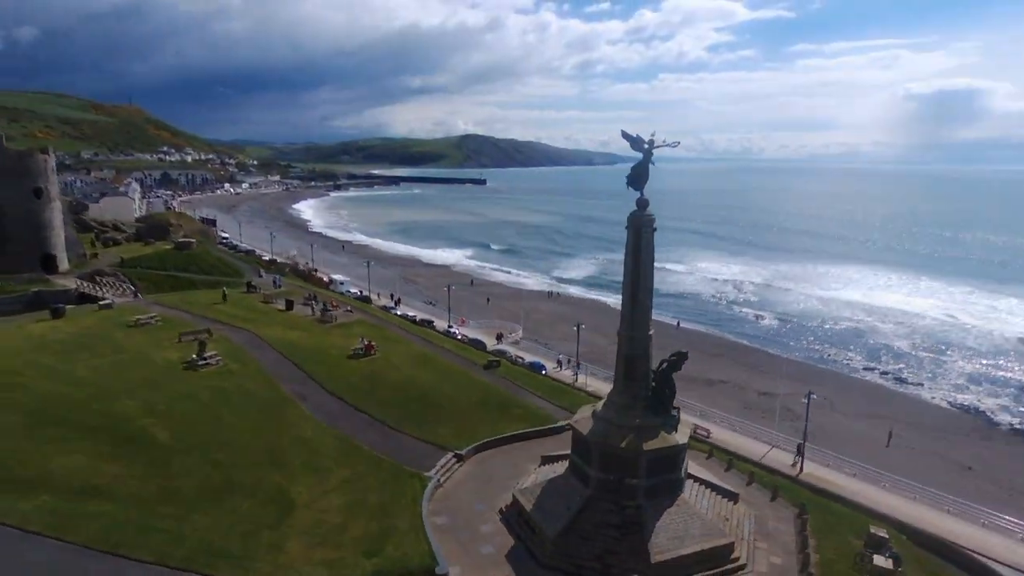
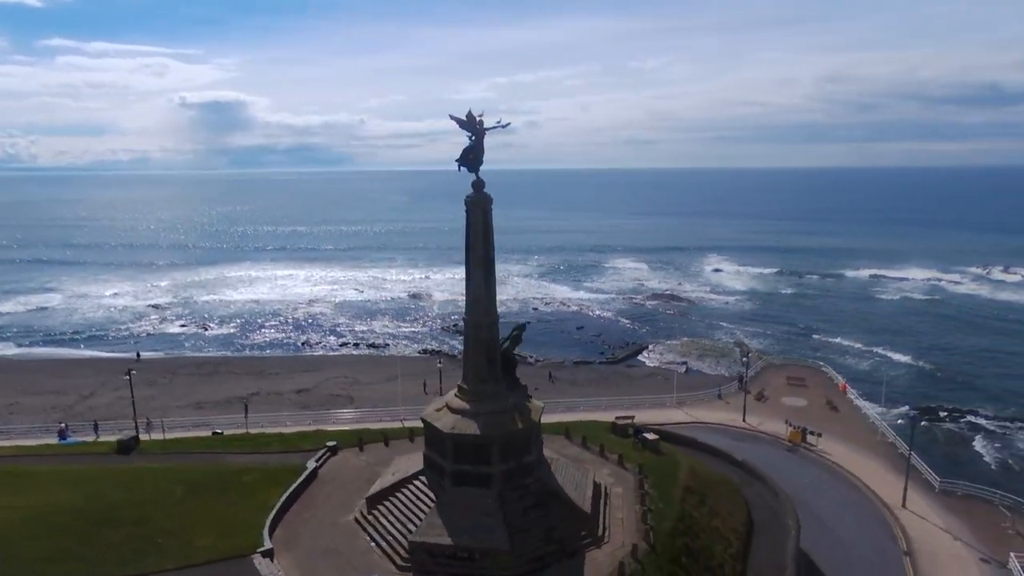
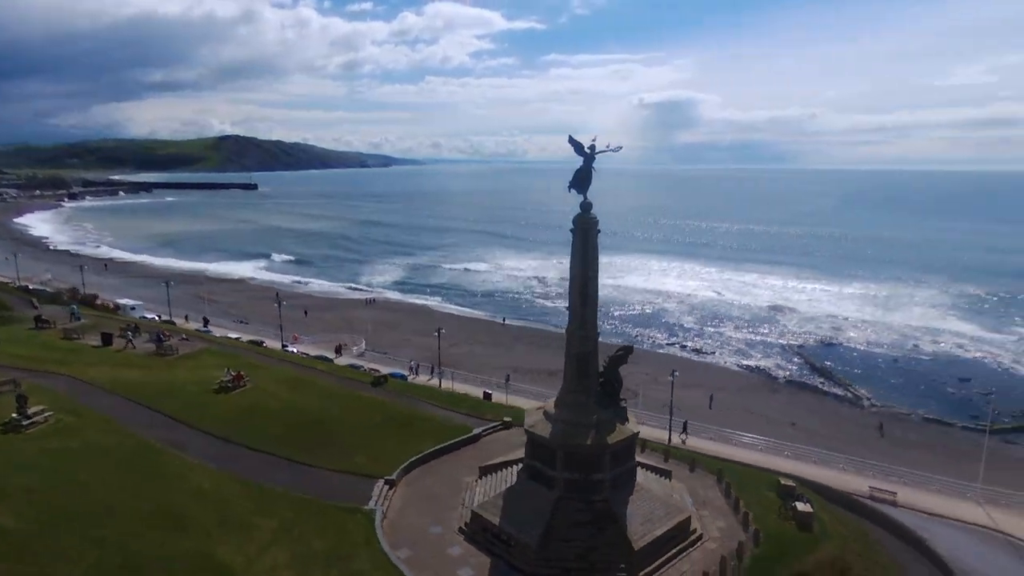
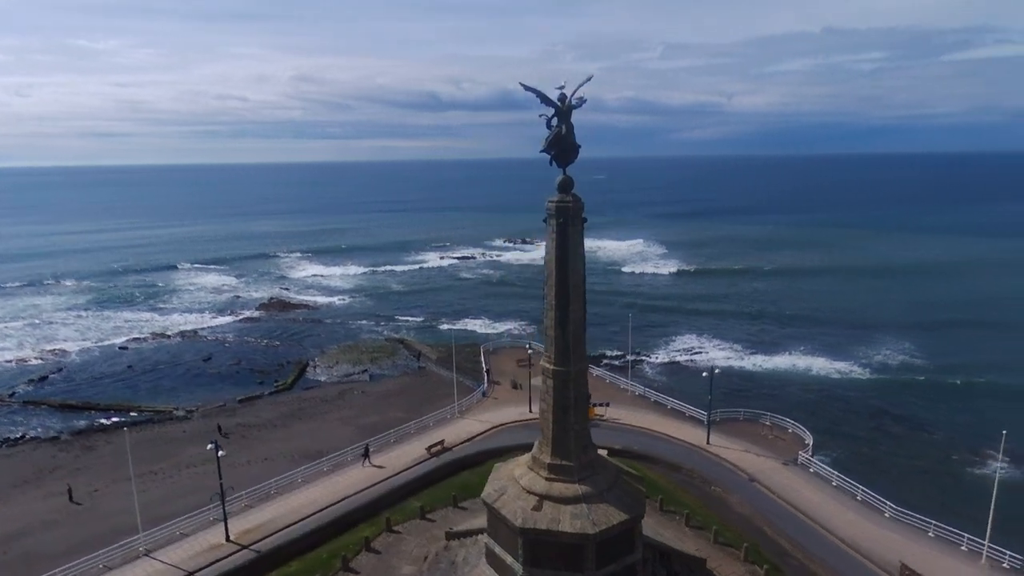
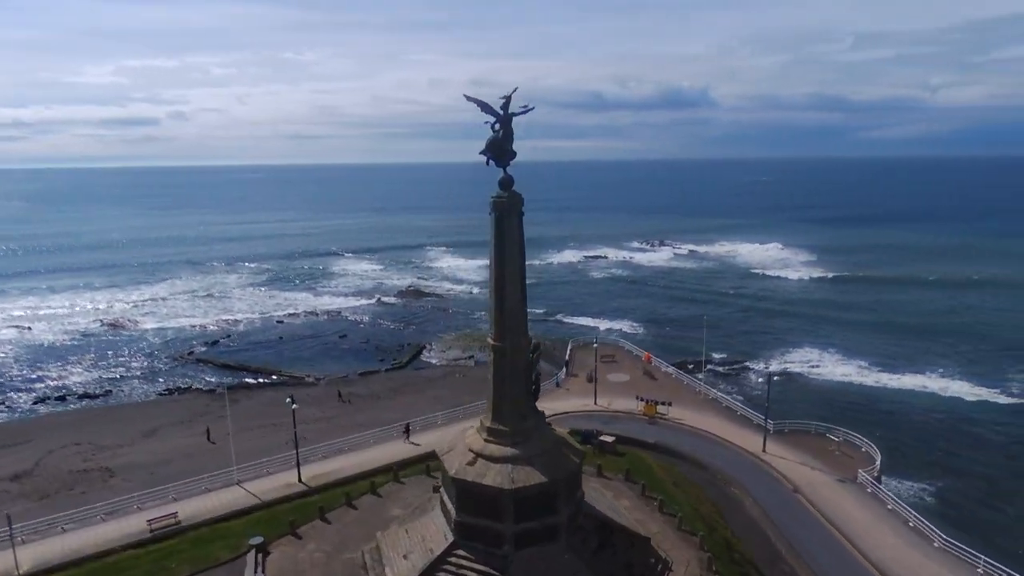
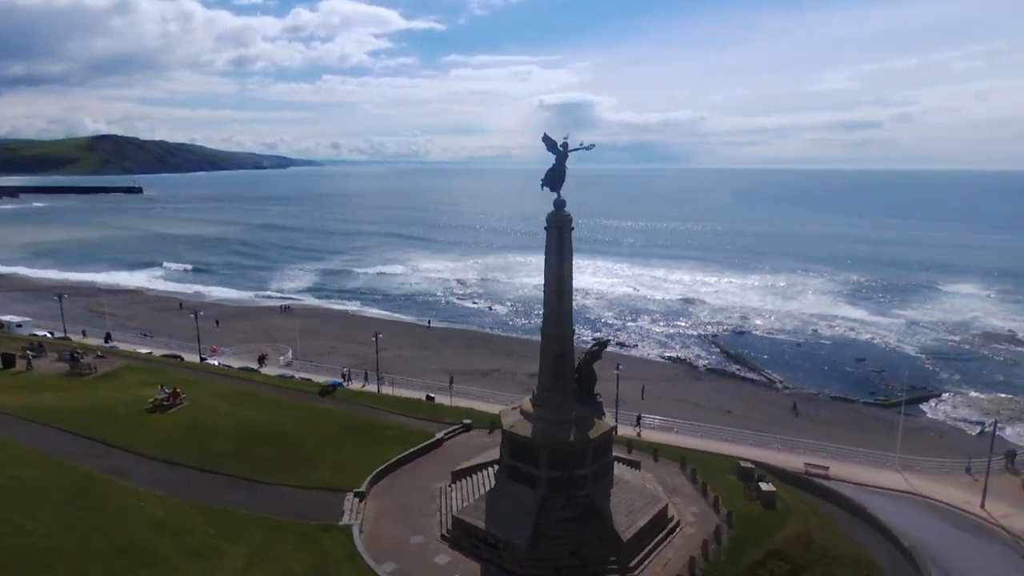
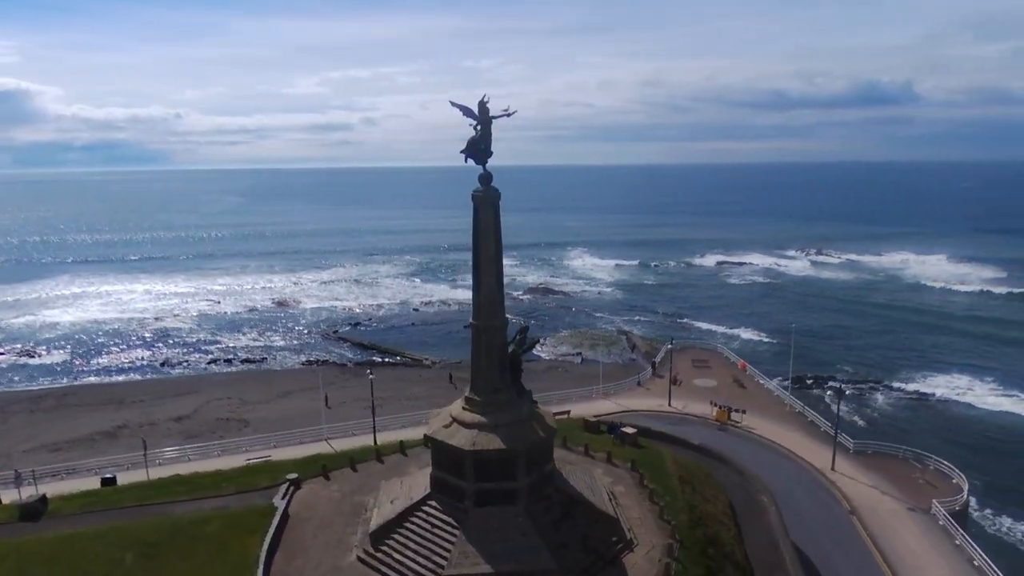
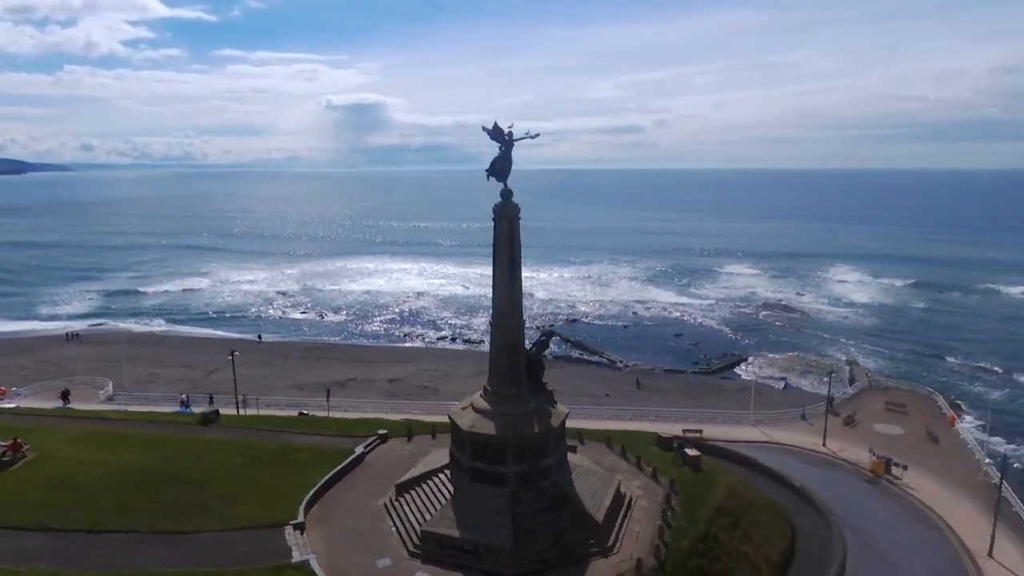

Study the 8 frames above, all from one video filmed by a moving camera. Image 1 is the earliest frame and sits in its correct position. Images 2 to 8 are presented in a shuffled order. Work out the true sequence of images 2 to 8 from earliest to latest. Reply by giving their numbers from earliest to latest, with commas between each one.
3, 6, 8, 2, 7, 5, 4
